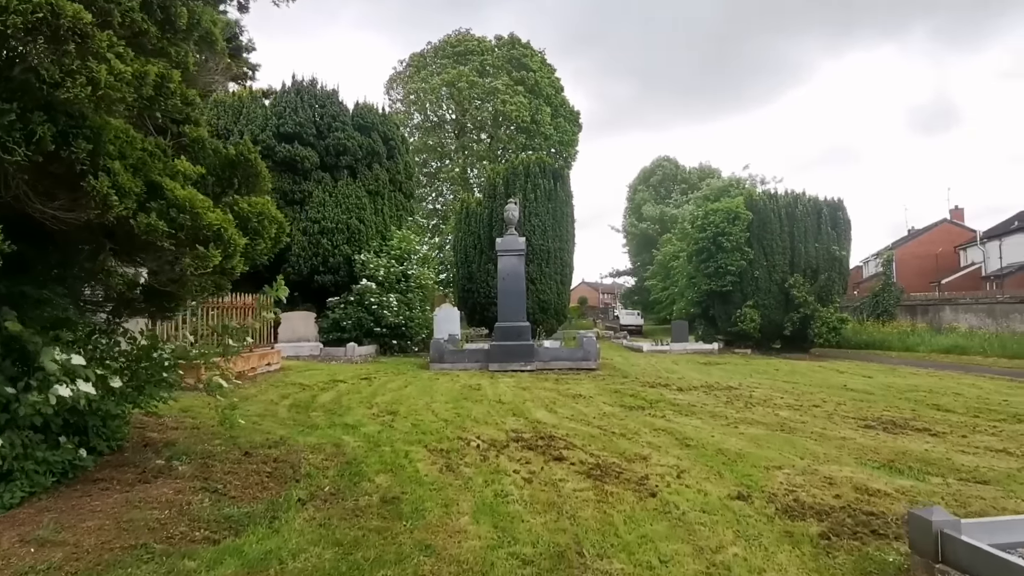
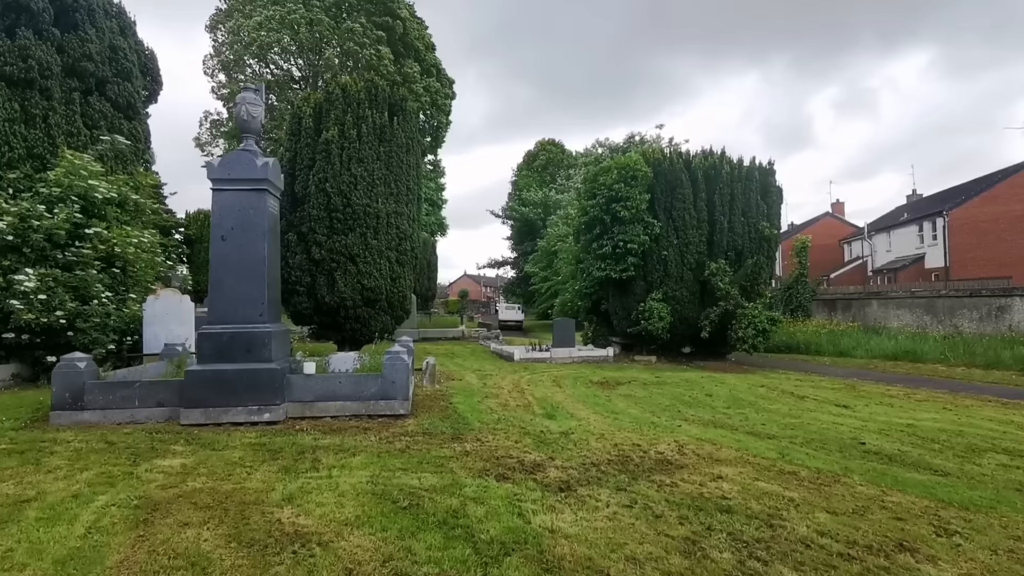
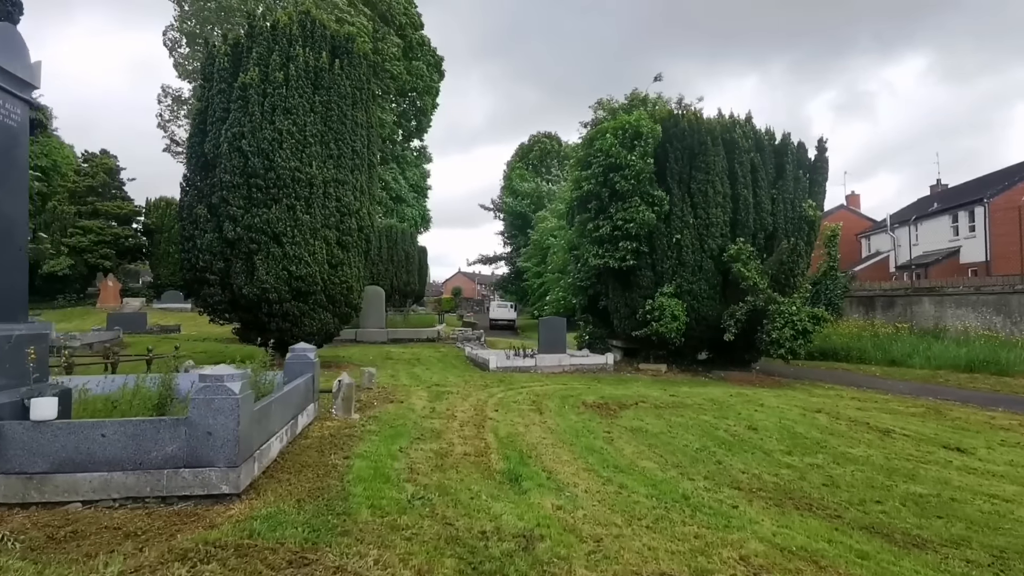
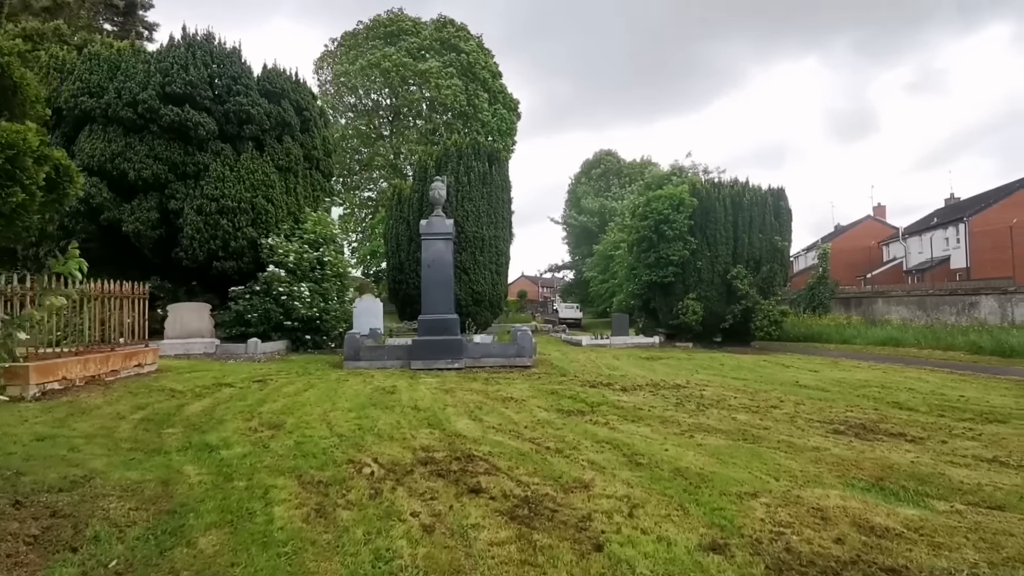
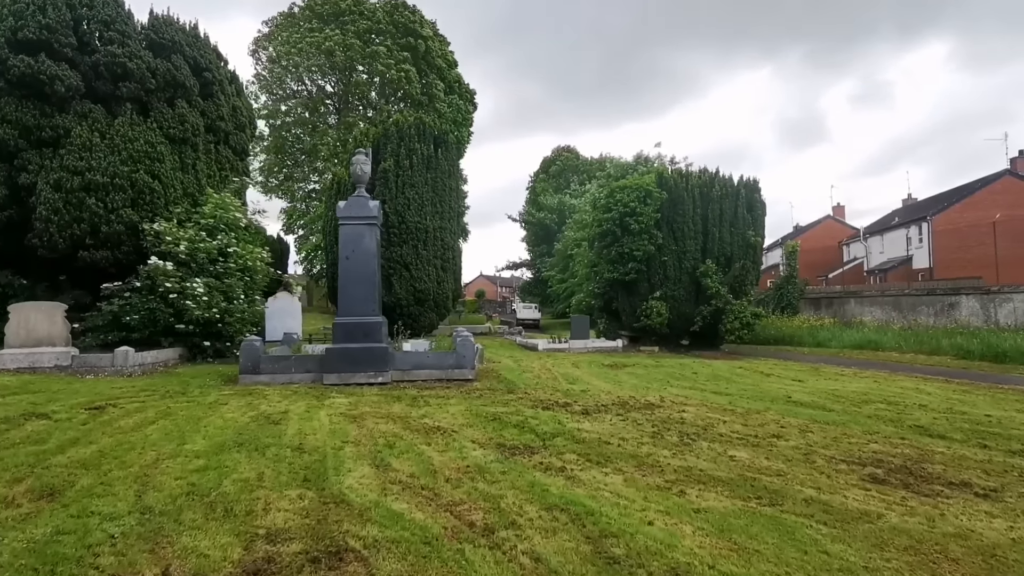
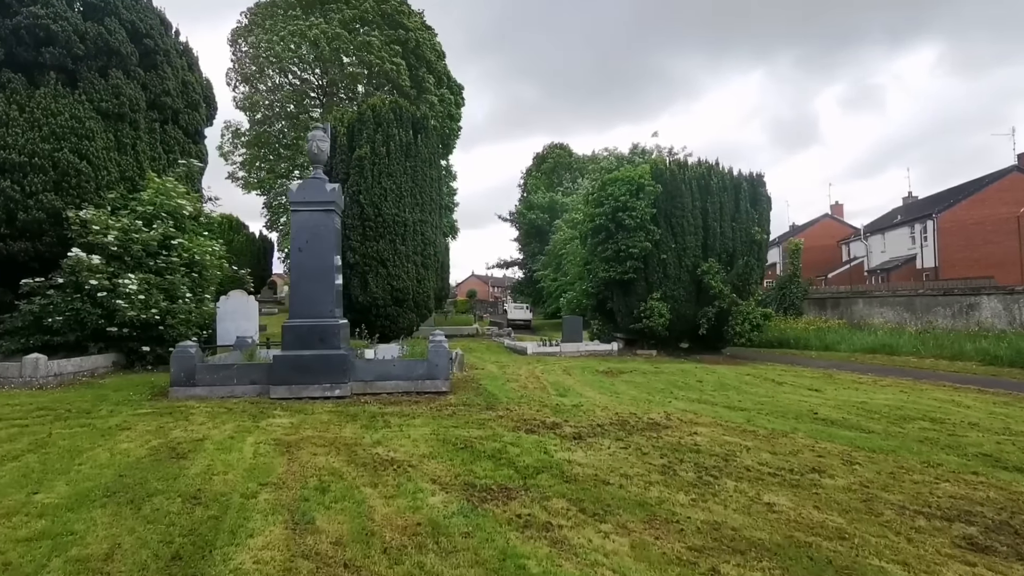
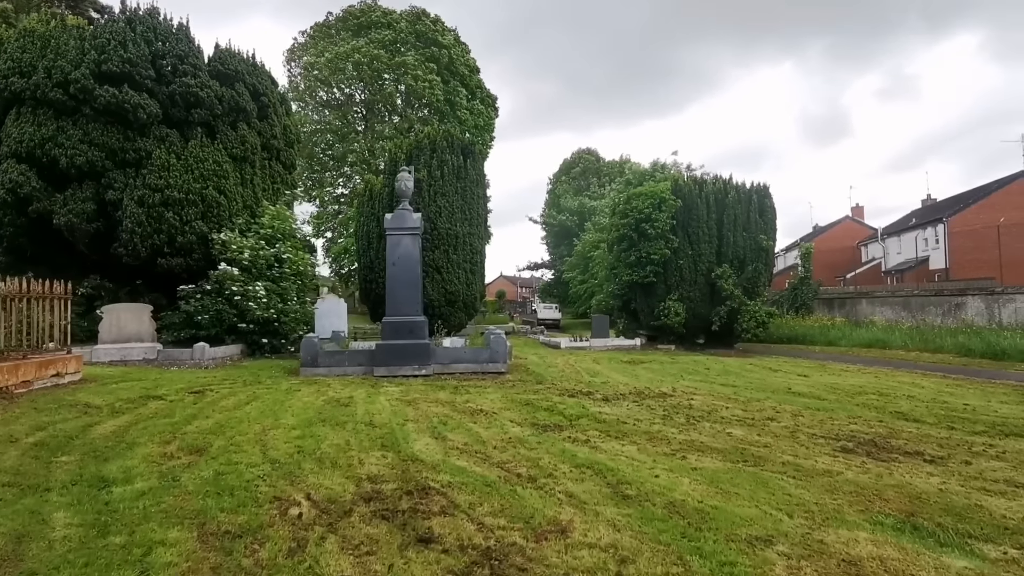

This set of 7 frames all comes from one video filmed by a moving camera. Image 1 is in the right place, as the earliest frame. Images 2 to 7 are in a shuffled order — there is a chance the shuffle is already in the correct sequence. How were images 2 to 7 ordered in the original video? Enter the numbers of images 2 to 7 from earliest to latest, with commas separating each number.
4, 7, 5, 6, 2, 3
